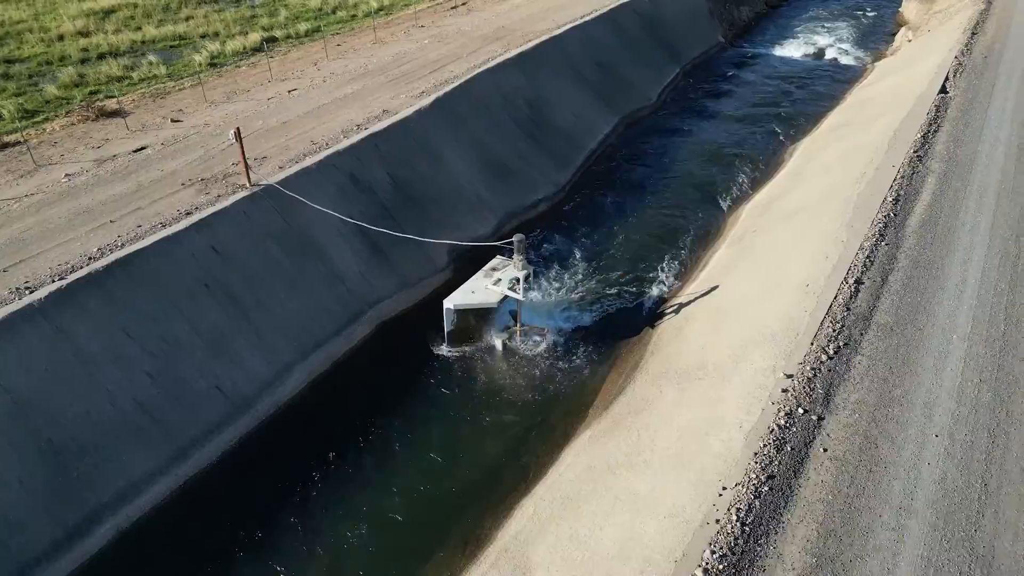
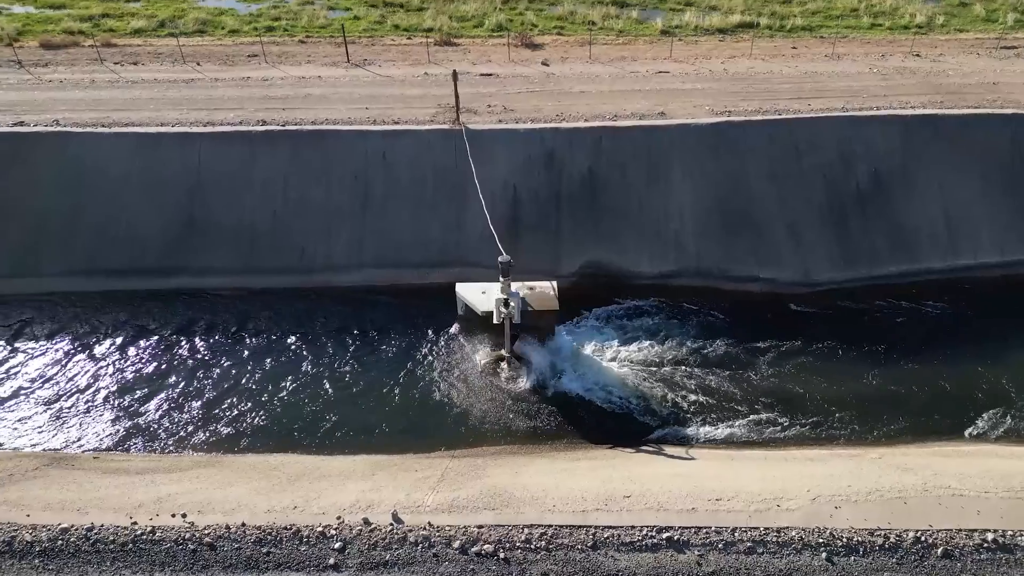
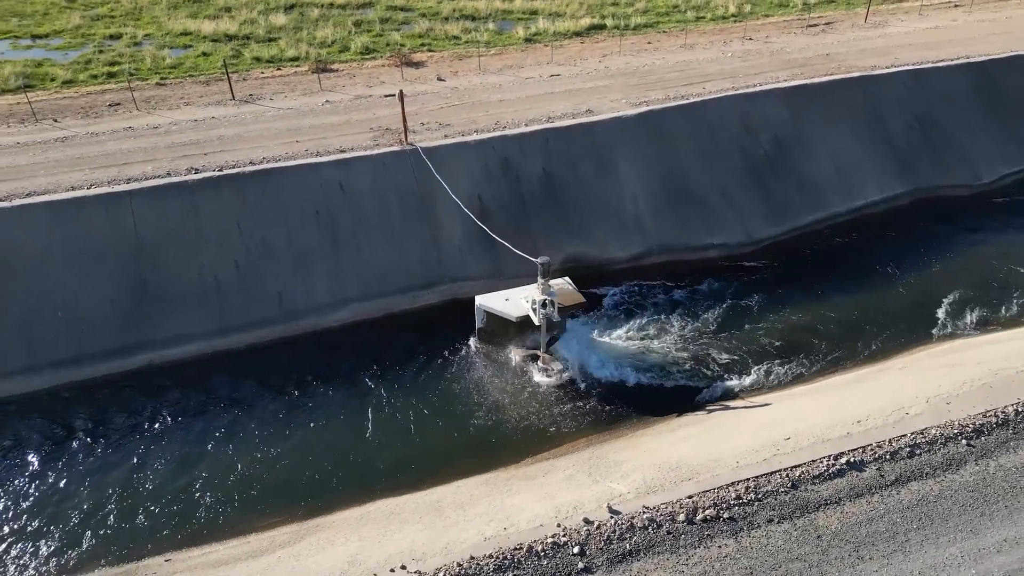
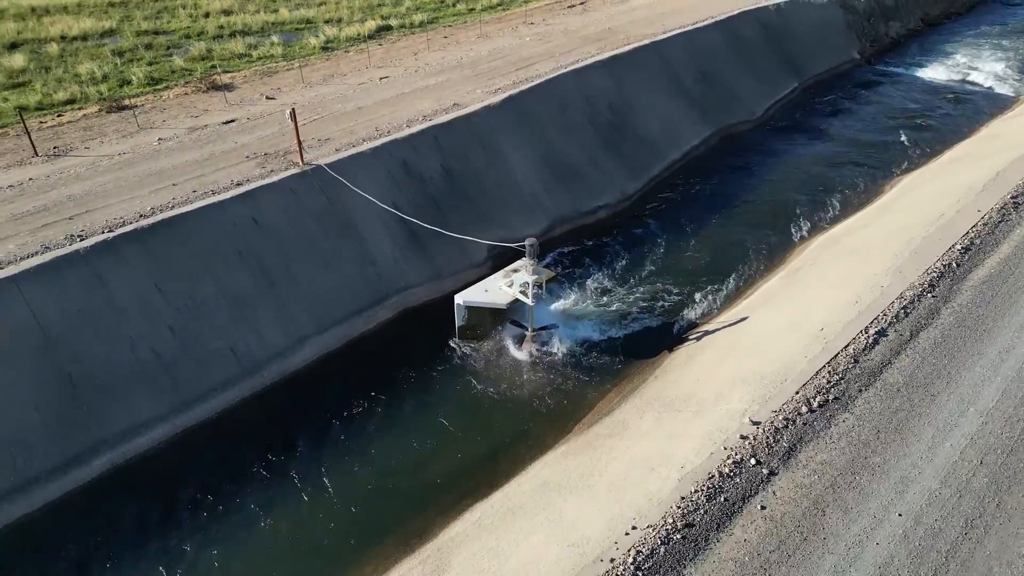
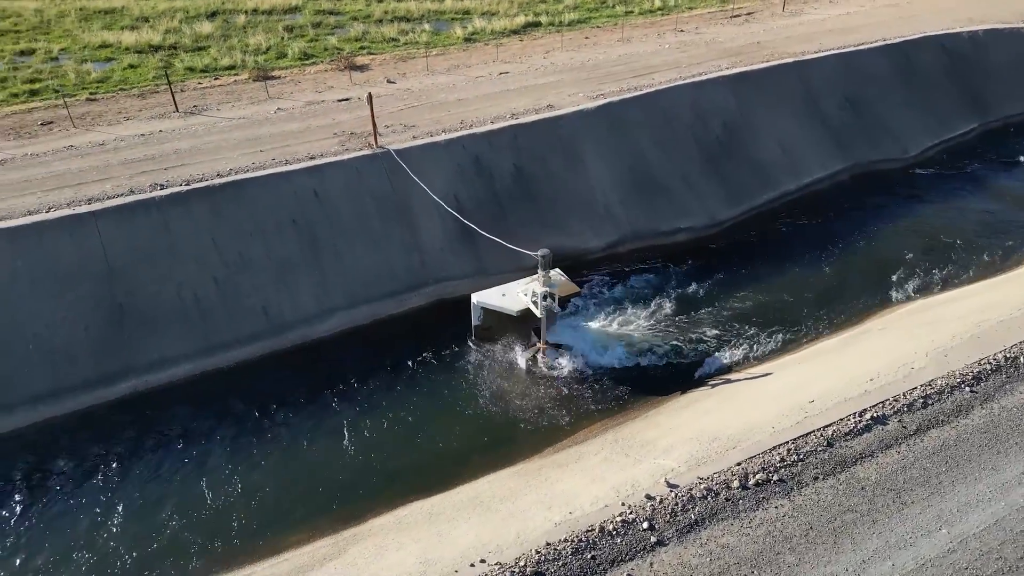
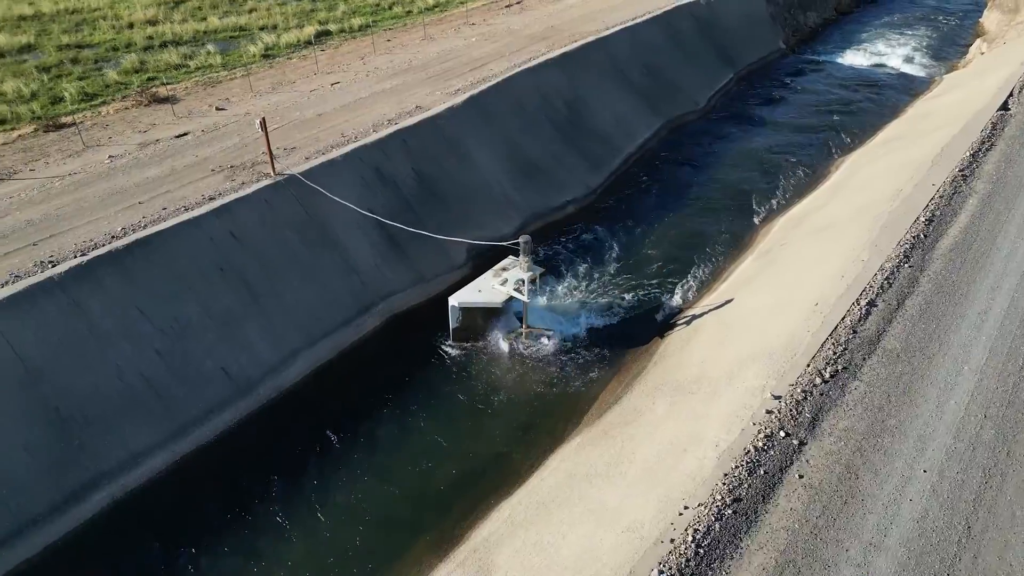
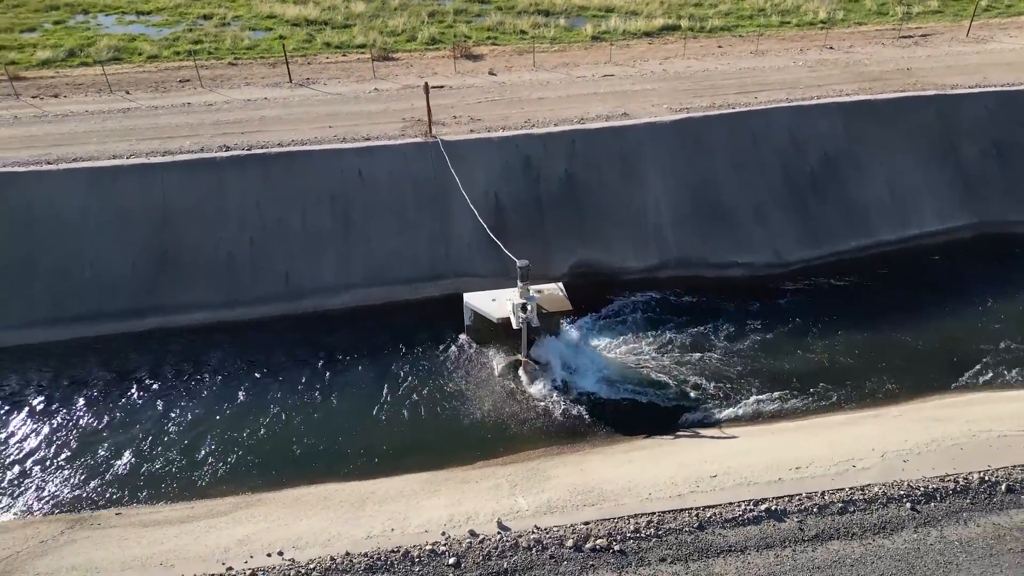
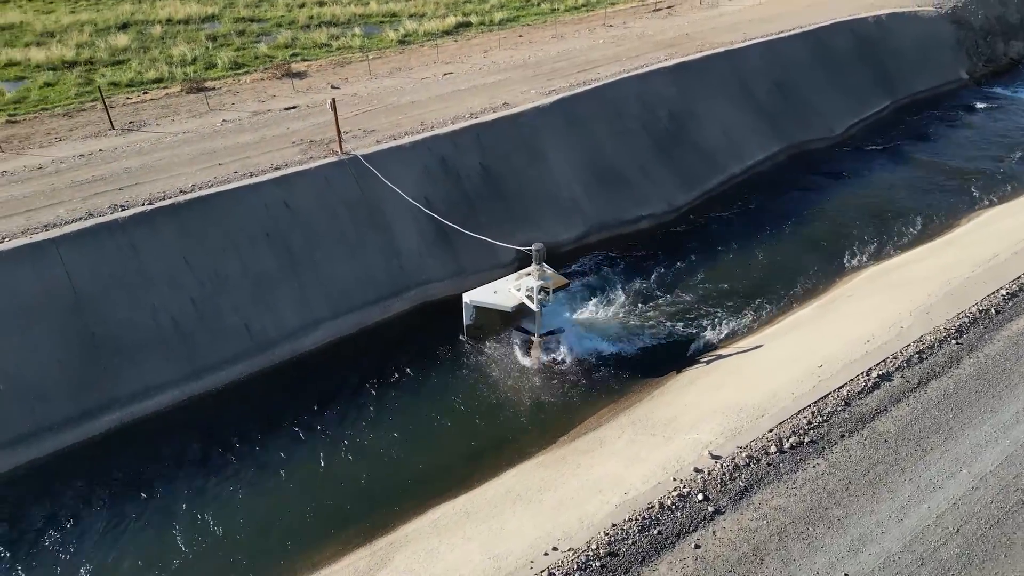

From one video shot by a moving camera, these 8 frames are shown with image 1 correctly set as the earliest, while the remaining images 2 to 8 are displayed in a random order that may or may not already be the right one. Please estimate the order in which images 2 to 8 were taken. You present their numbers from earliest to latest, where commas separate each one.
6, 4, 8, 5, 3, 7, 2
